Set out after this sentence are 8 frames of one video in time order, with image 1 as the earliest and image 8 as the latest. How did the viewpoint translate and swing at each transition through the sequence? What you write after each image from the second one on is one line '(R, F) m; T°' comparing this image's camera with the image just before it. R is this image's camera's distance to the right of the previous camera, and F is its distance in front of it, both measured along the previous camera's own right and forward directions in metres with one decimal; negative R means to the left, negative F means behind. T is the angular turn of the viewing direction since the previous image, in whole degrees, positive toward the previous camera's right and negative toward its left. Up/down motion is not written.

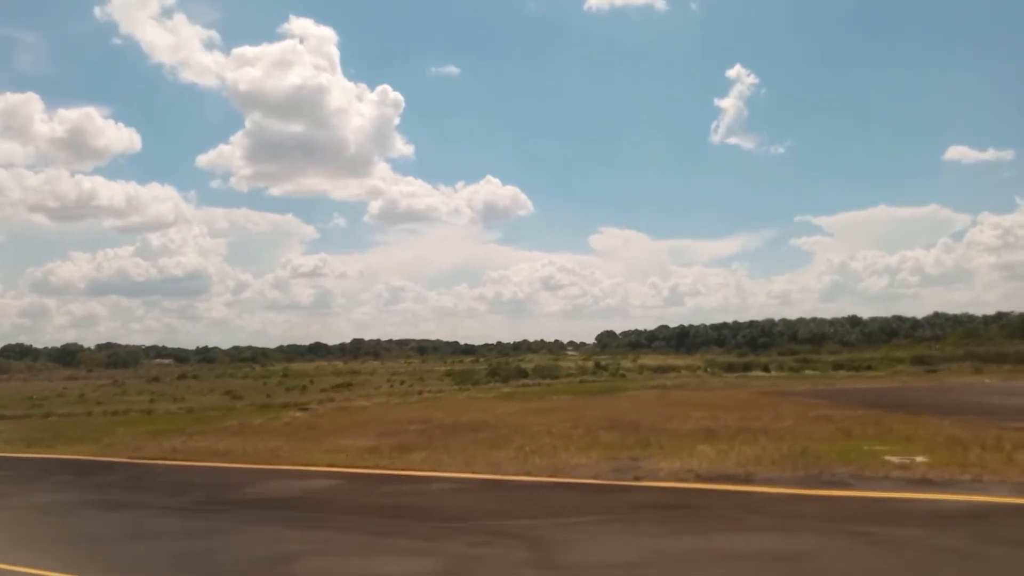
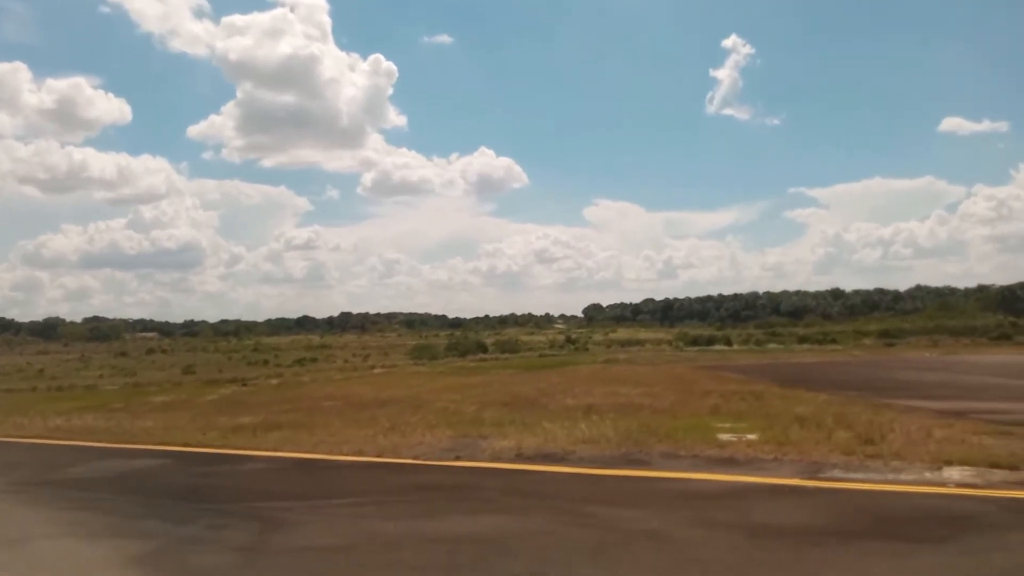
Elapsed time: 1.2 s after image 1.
(+3.4, +0.1) m; 0°
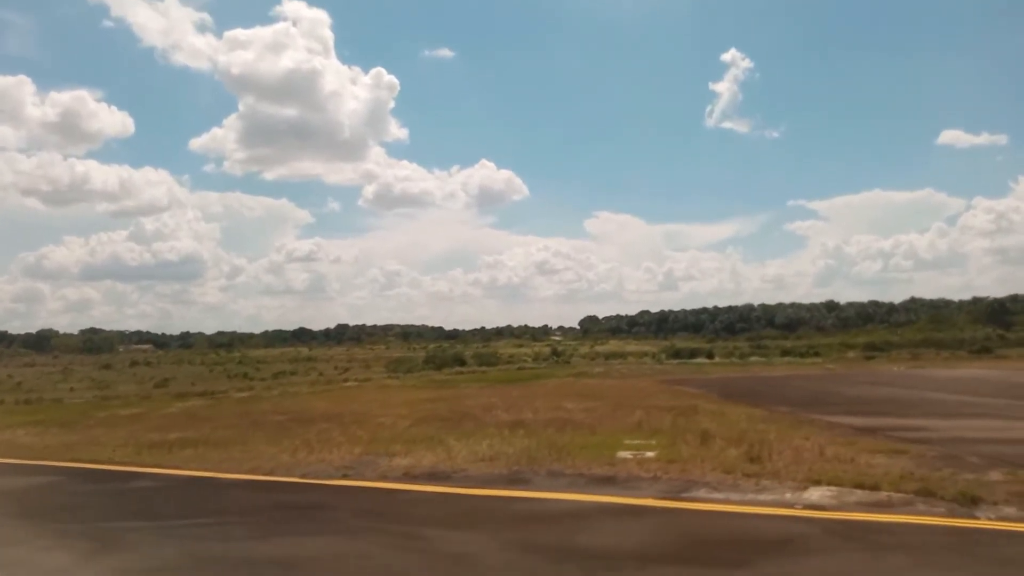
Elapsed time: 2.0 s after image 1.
(+2.2, +0.1) m; 0°
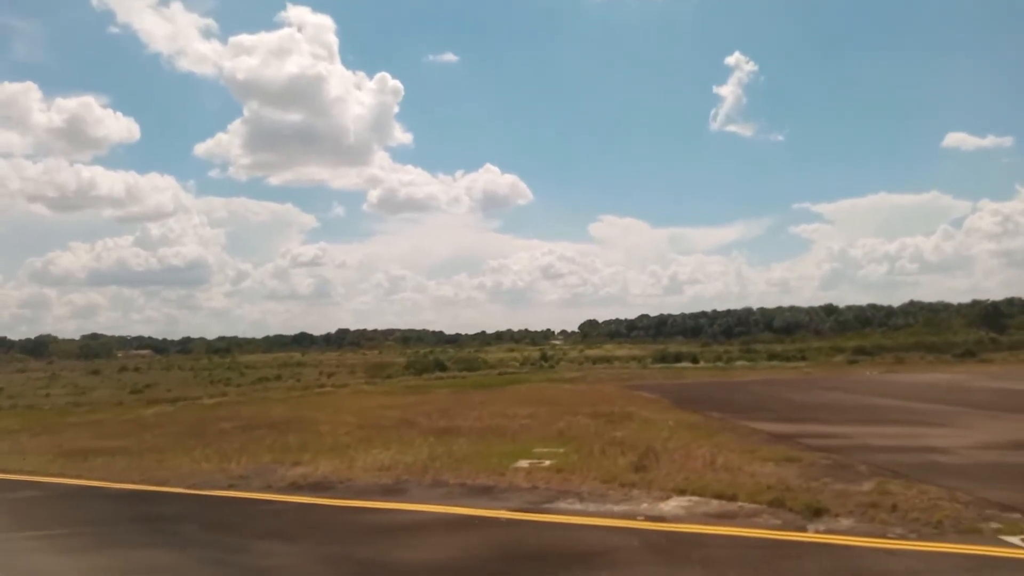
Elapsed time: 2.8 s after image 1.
(+2.3, +0.2) m; 0°
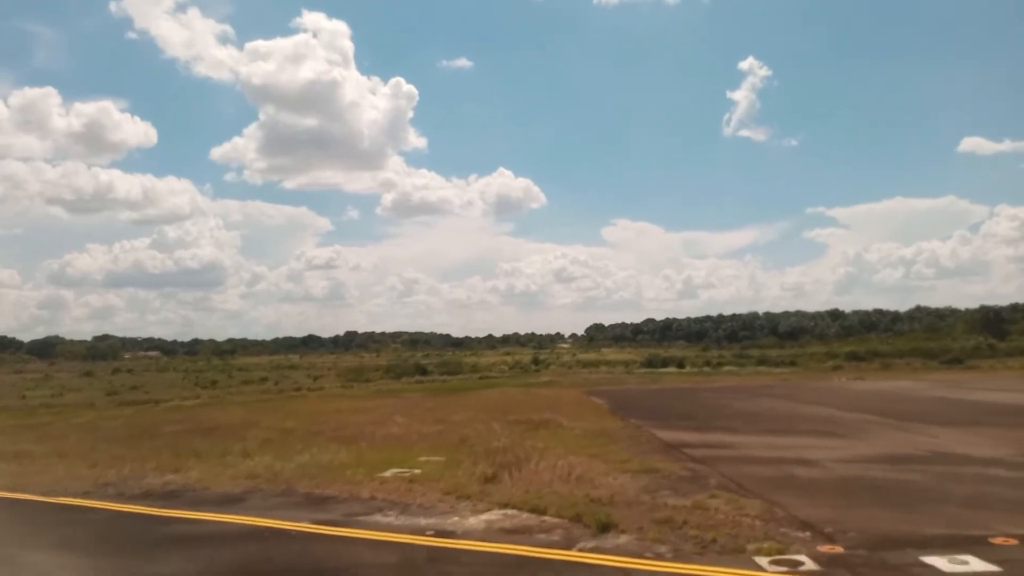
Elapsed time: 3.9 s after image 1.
(+3.0, +0.2) m; -1°
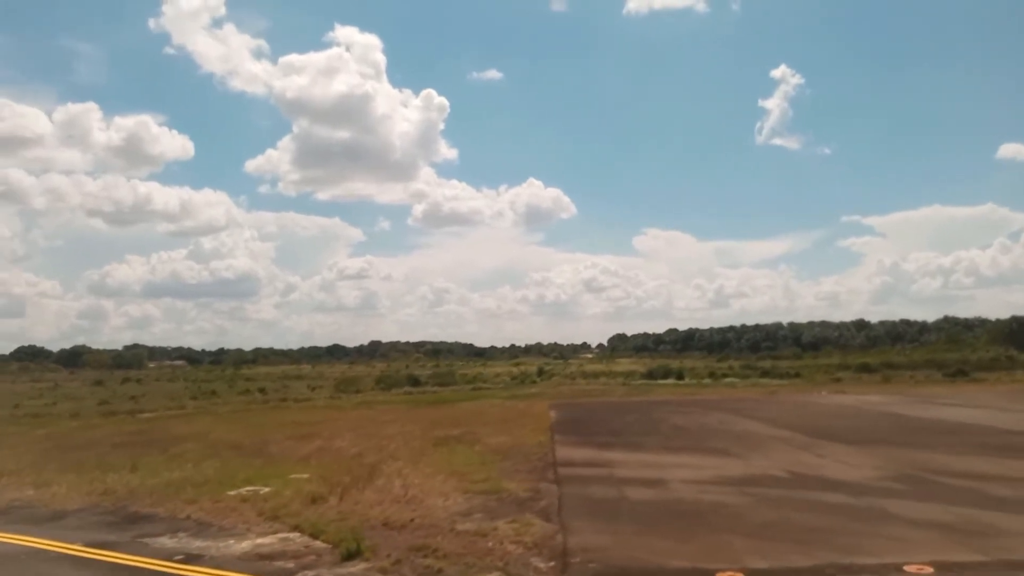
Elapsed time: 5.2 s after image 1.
(+3.6, +0.4) m; -2°
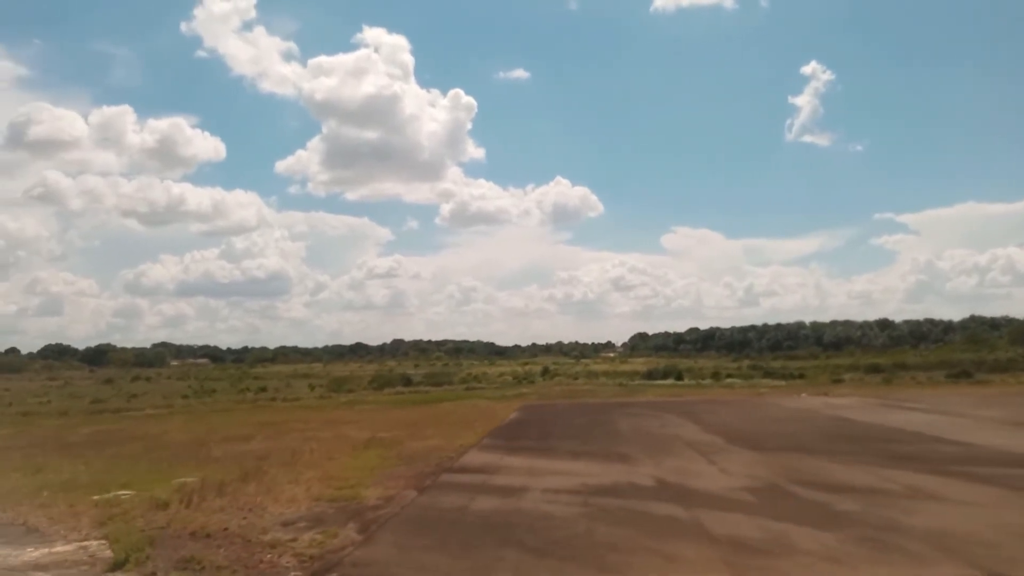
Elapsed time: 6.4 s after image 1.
(+3.2, +0.4) m; -2°
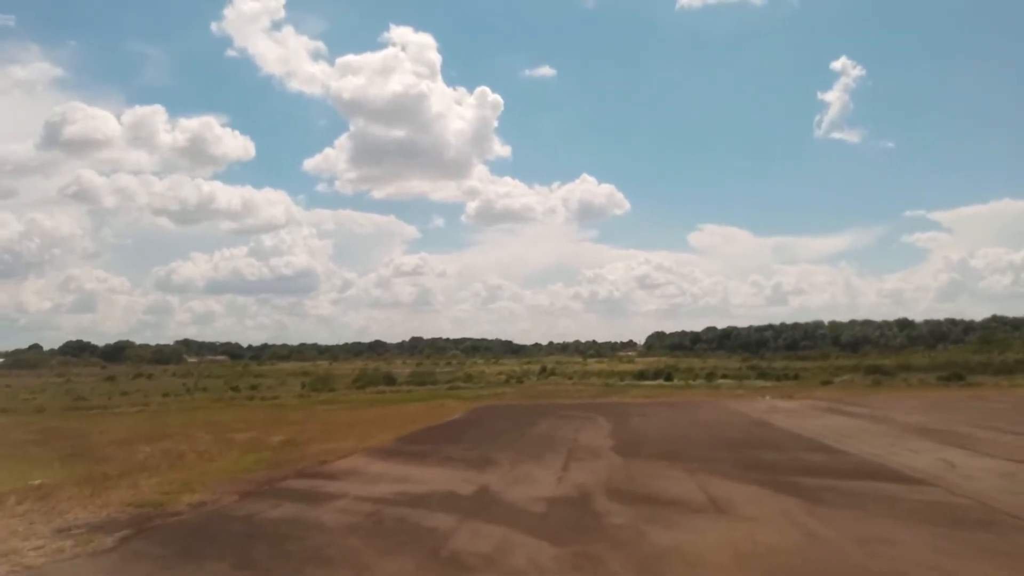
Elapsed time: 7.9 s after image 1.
(+3.8, +0.3) m; -2°
